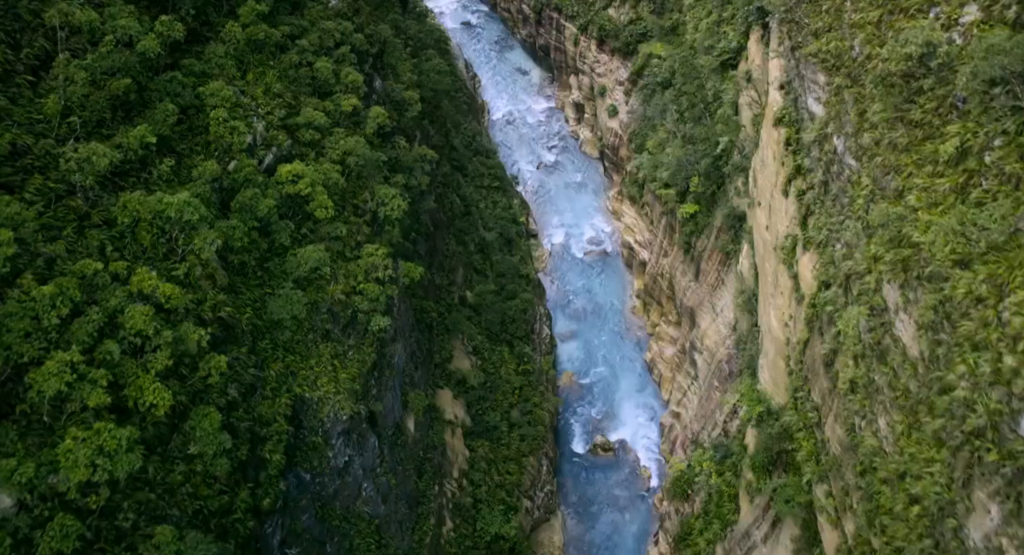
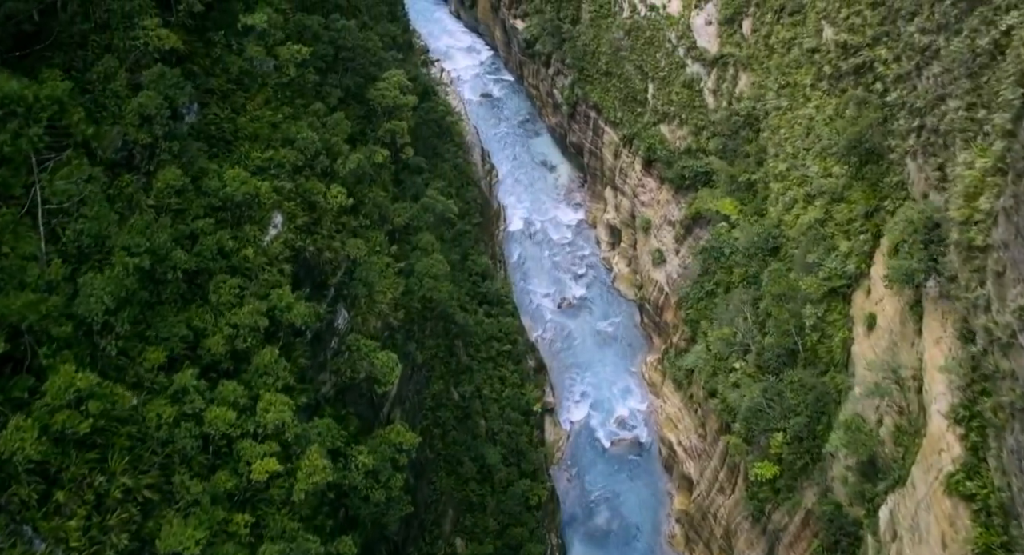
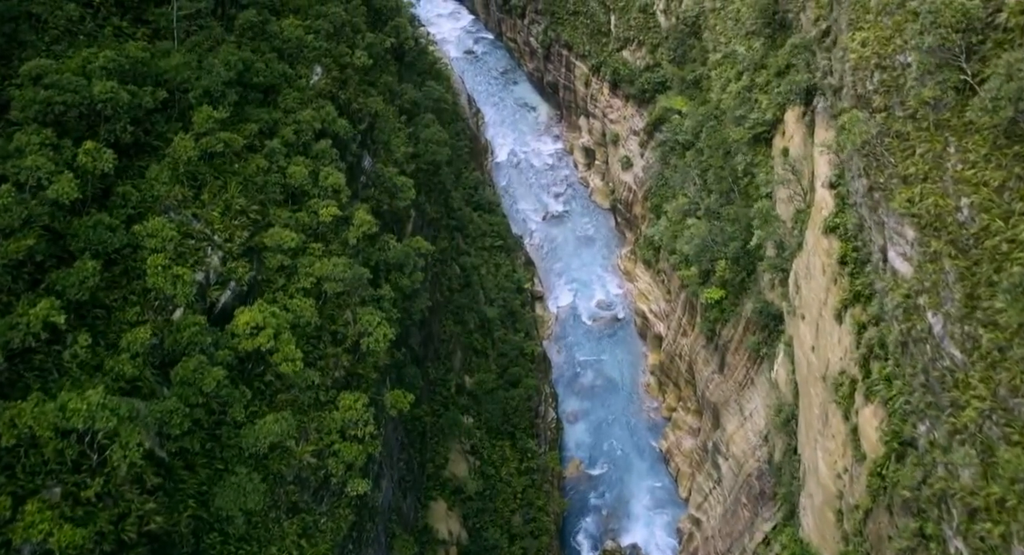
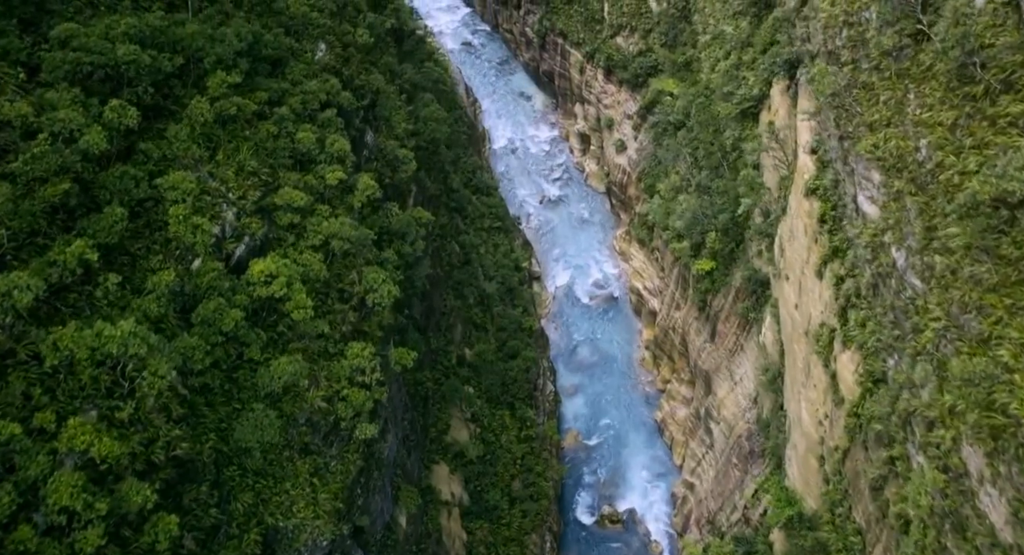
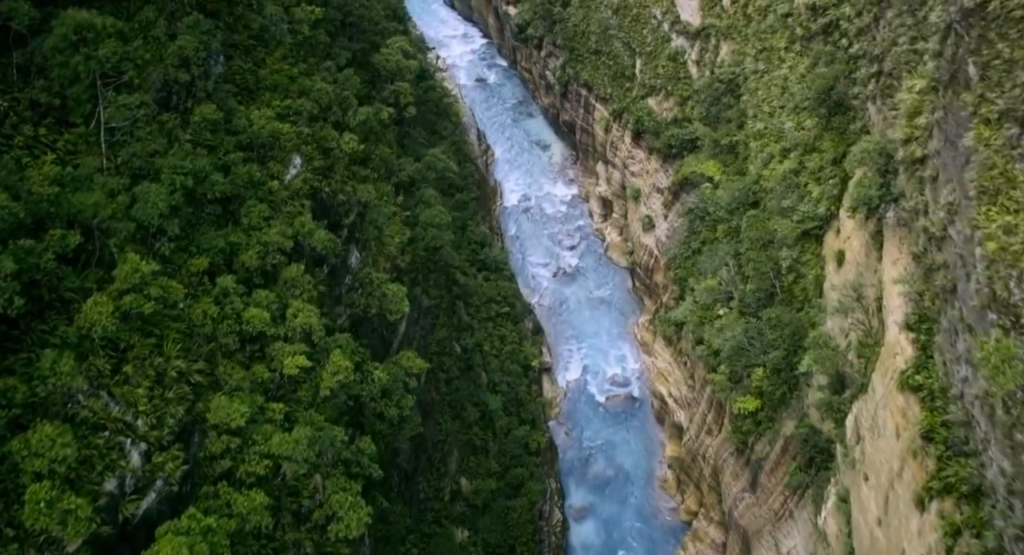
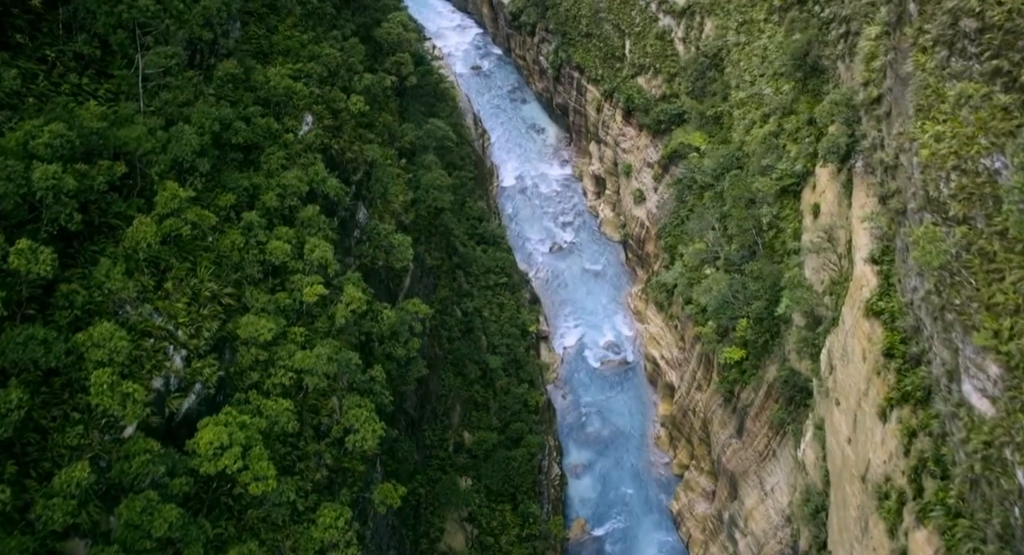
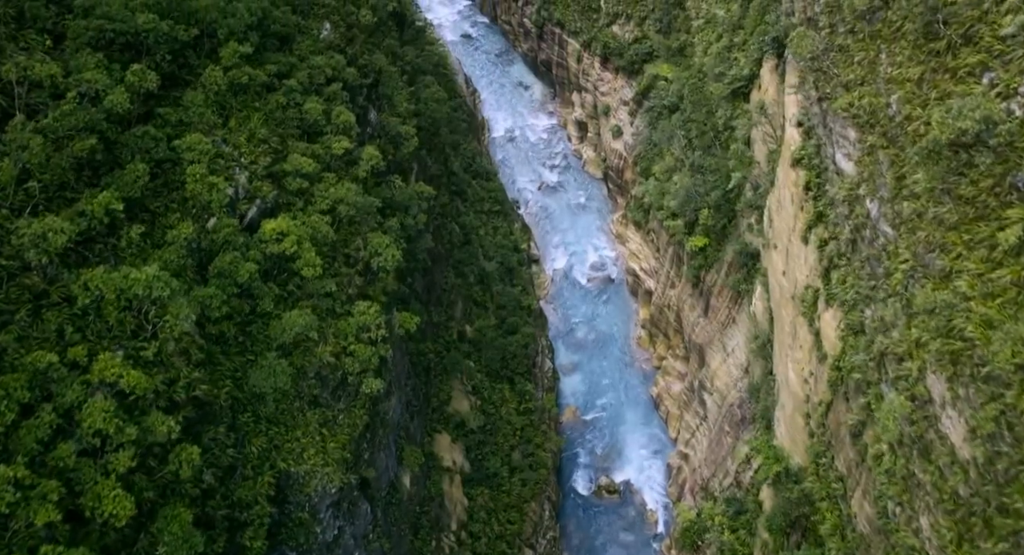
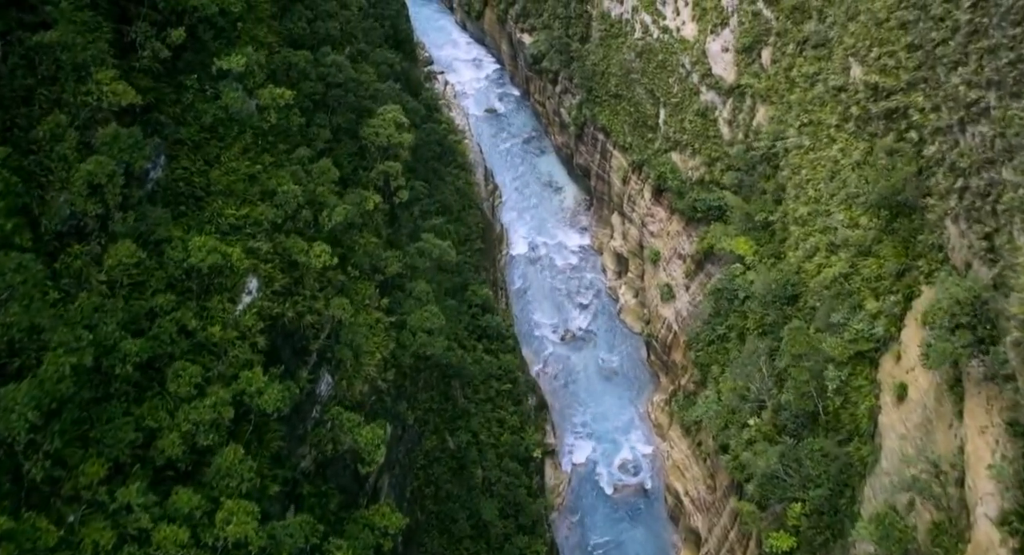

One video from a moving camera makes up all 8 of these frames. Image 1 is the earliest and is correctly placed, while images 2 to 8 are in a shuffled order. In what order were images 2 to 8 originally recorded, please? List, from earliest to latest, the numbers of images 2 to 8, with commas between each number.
7, 4, 3, 6, 5, 2, 8
